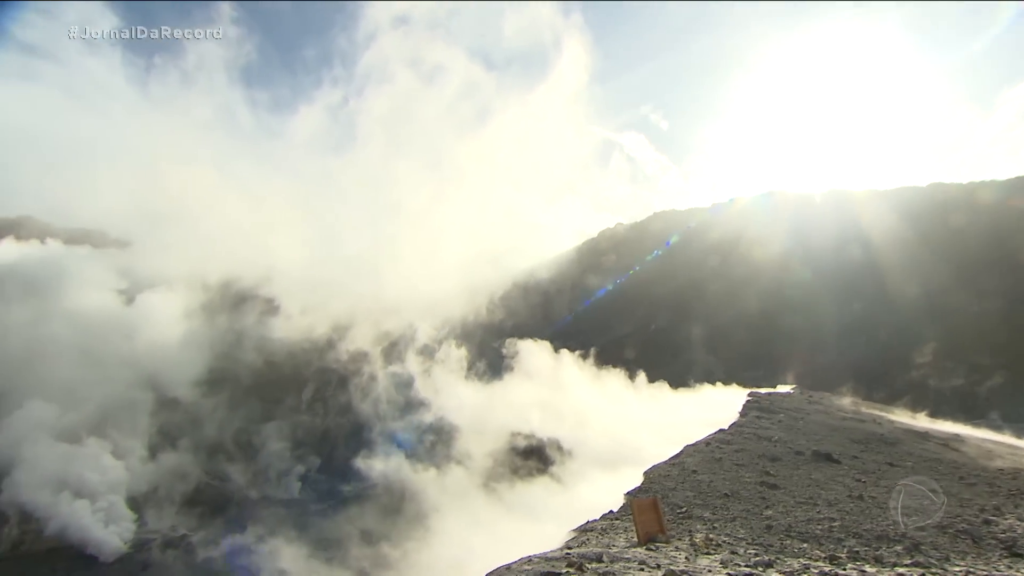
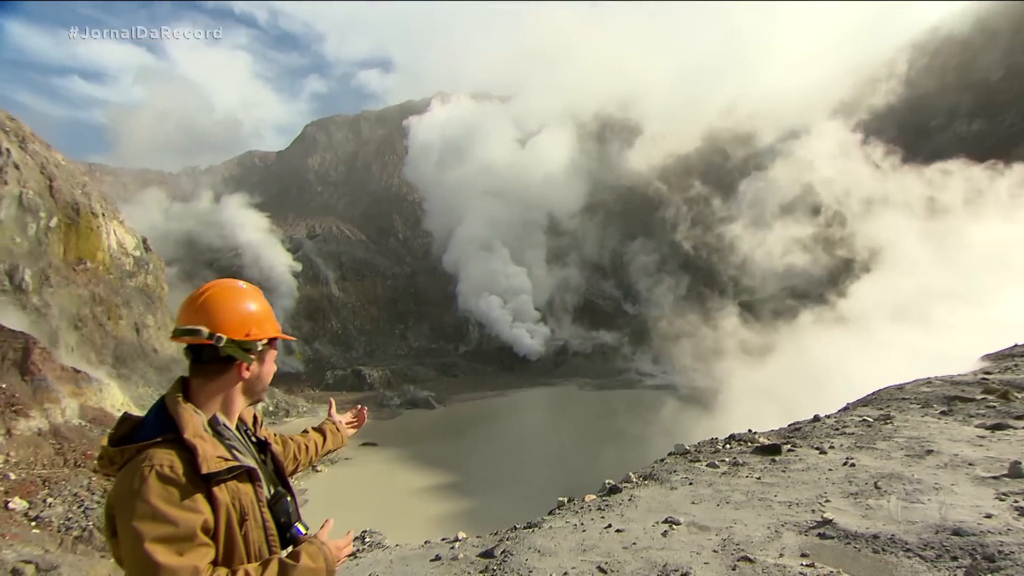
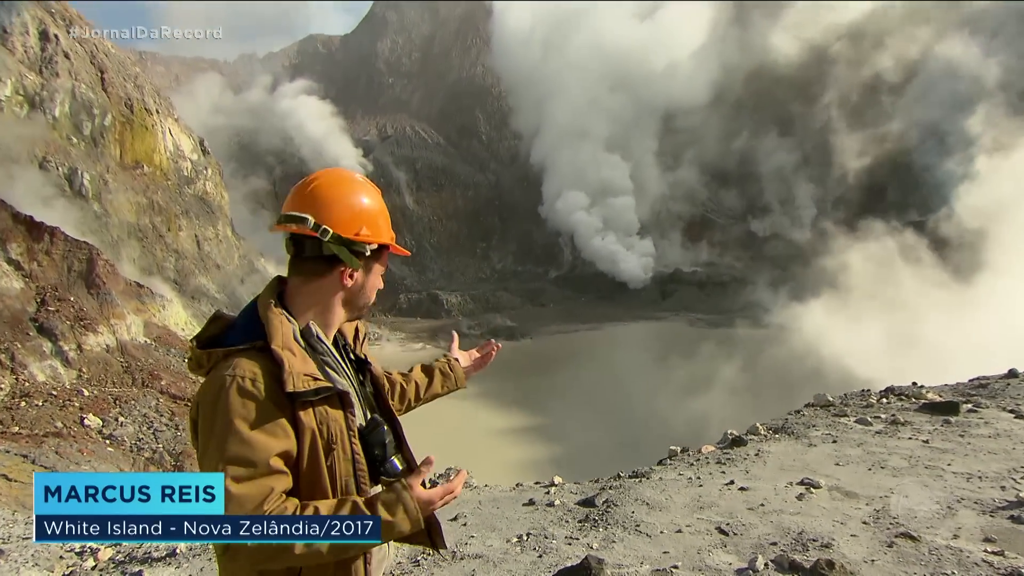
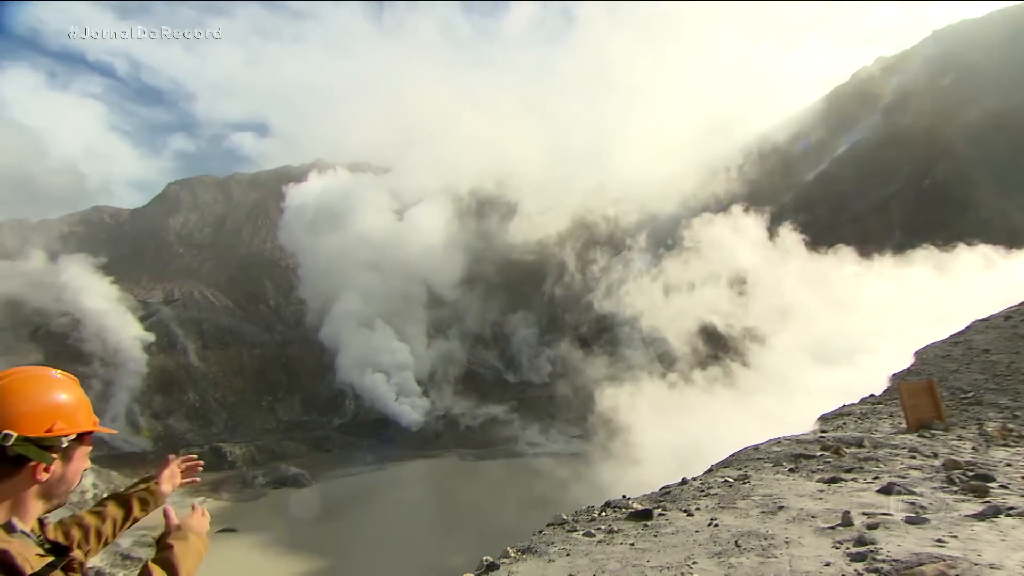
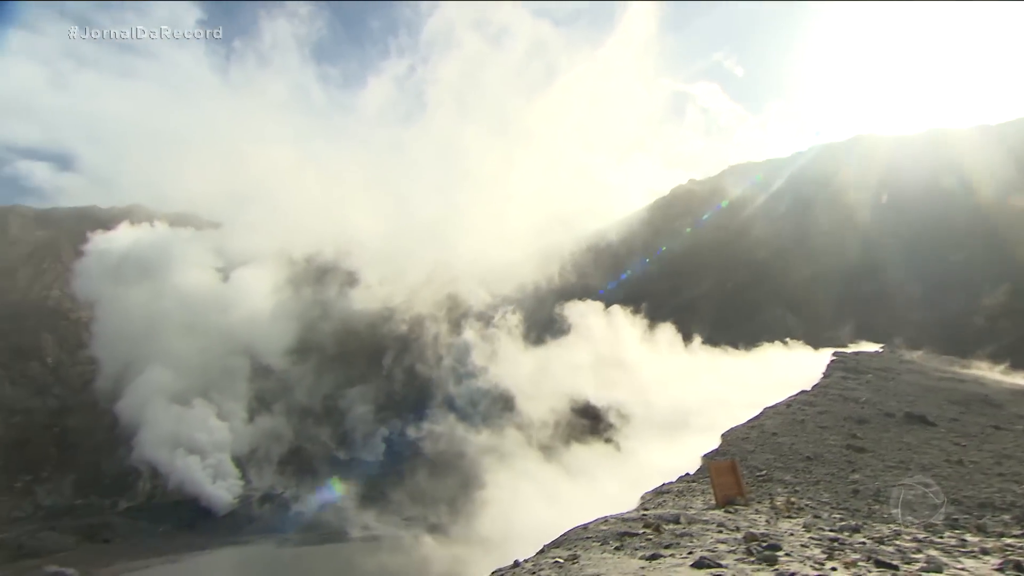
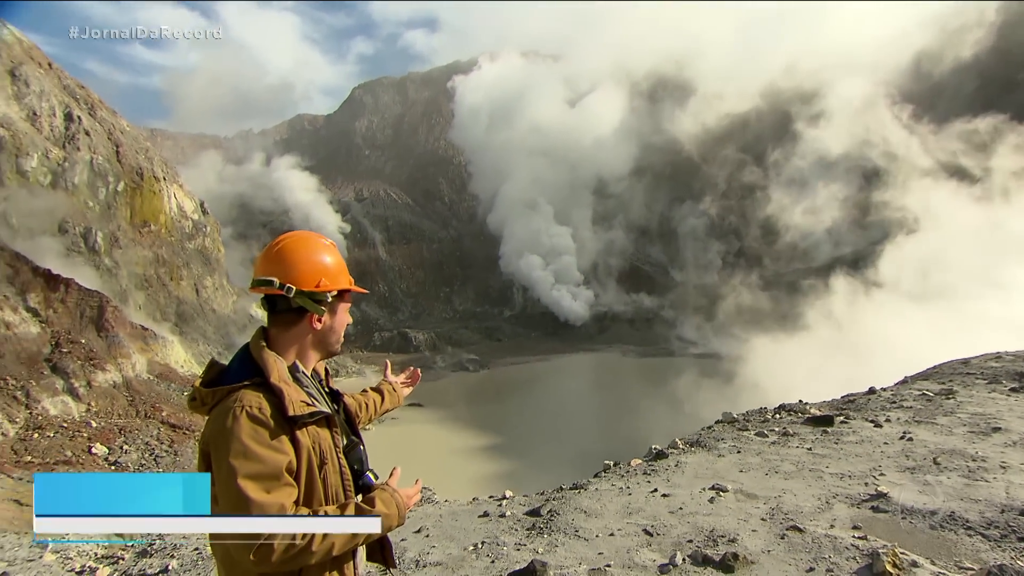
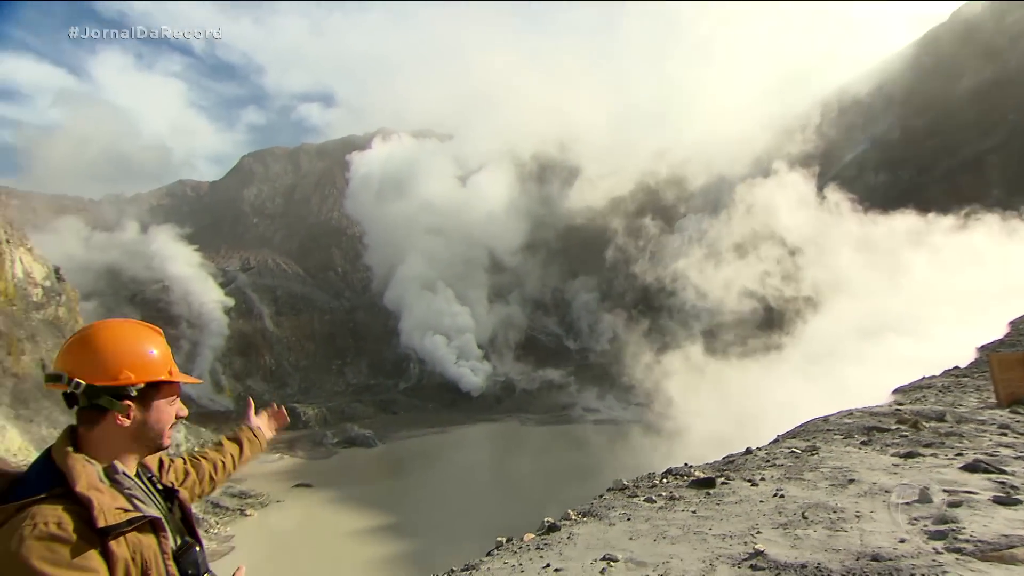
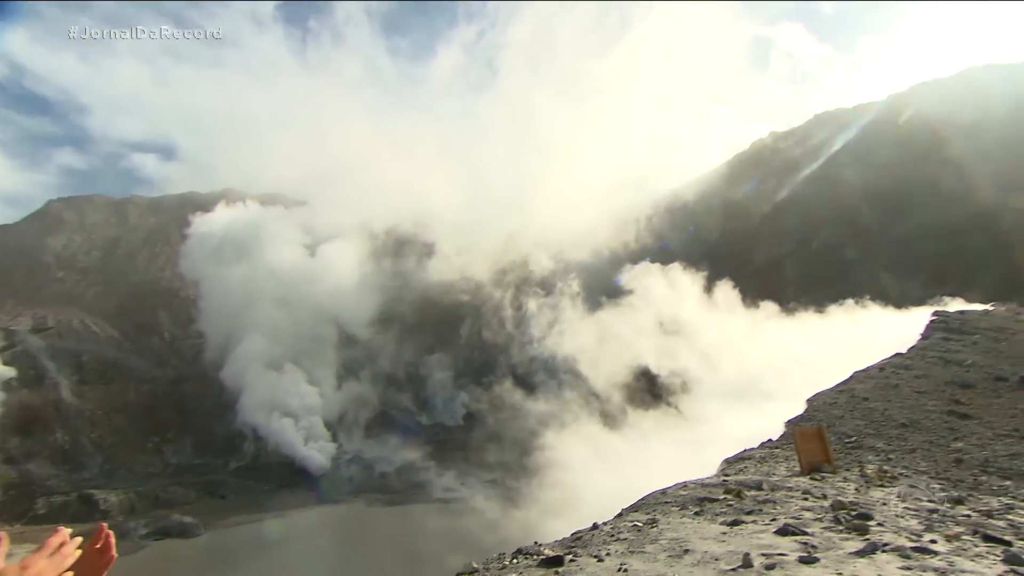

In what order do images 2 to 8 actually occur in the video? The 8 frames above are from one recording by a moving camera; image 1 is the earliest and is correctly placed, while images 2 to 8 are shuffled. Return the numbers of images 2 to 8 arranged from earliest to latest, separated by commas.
5, 8, 4, 7, 2, 6, 3
